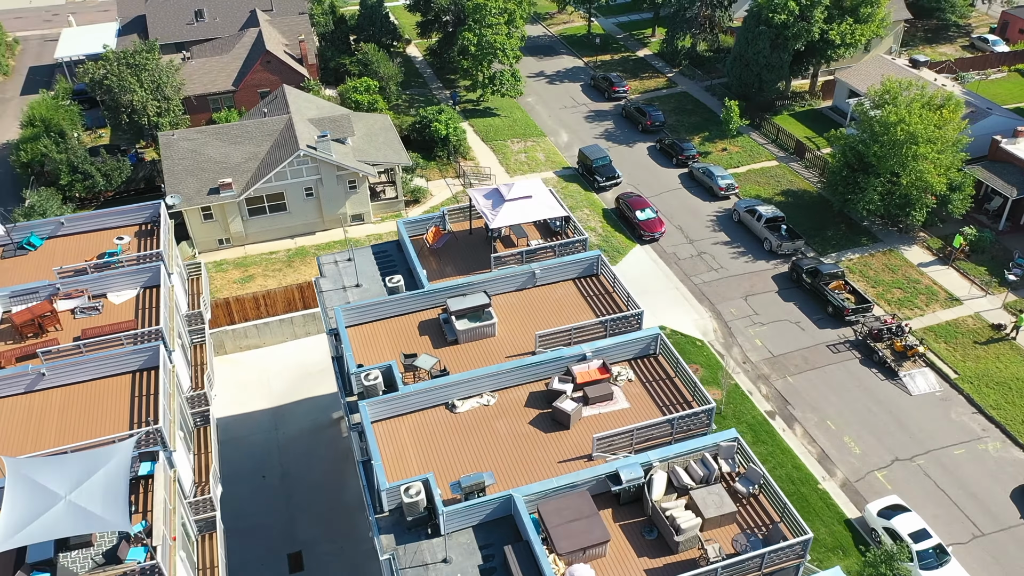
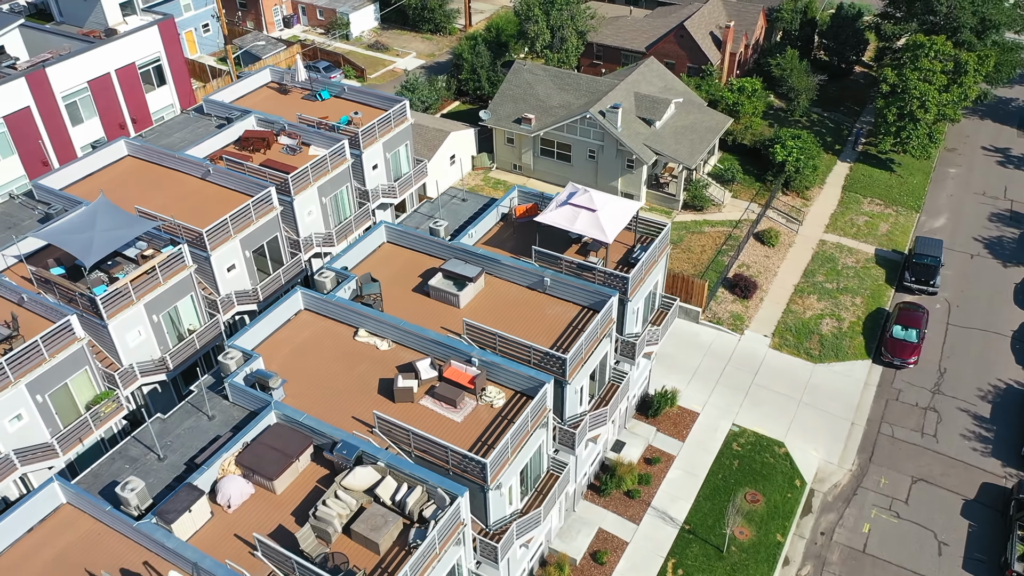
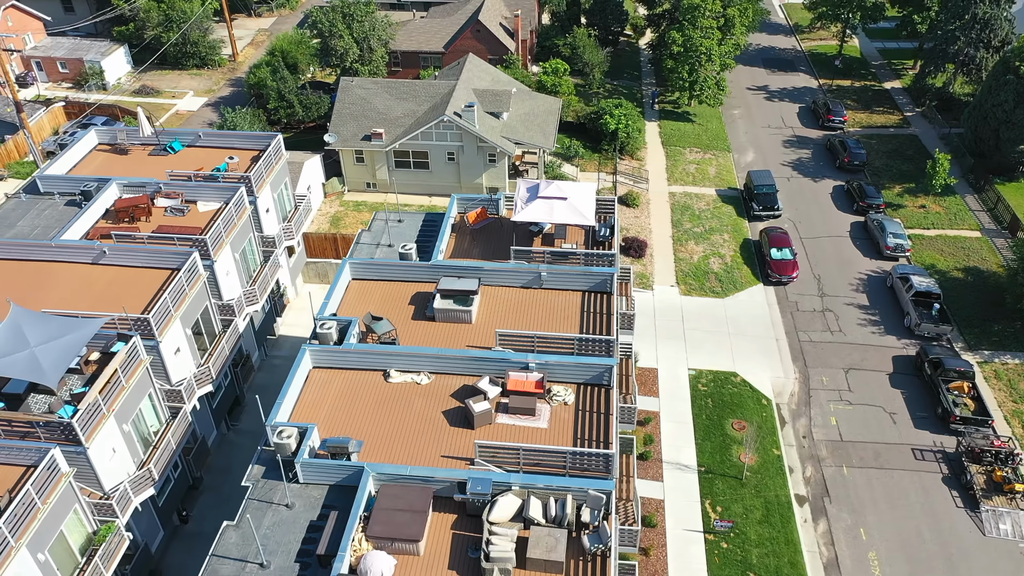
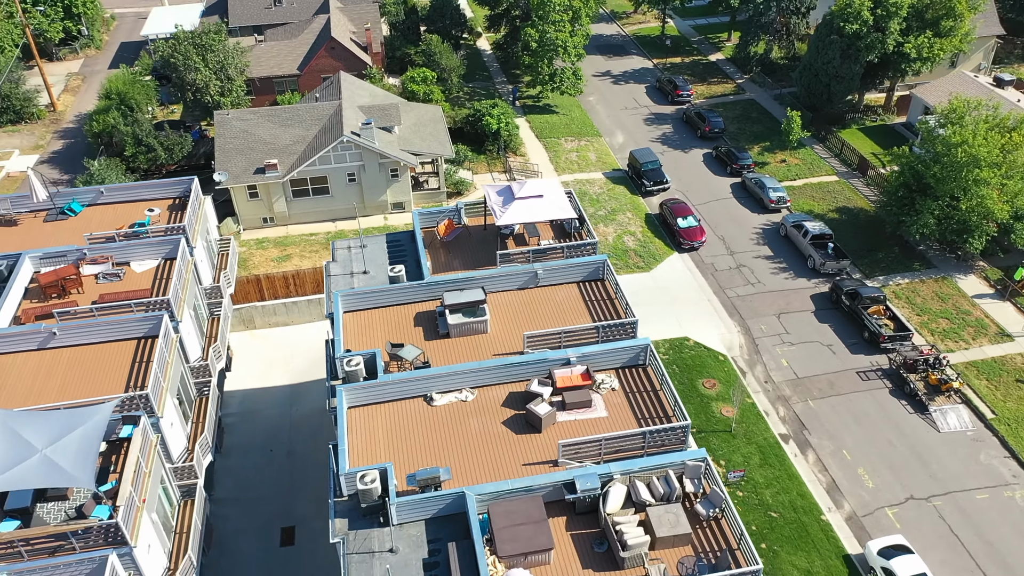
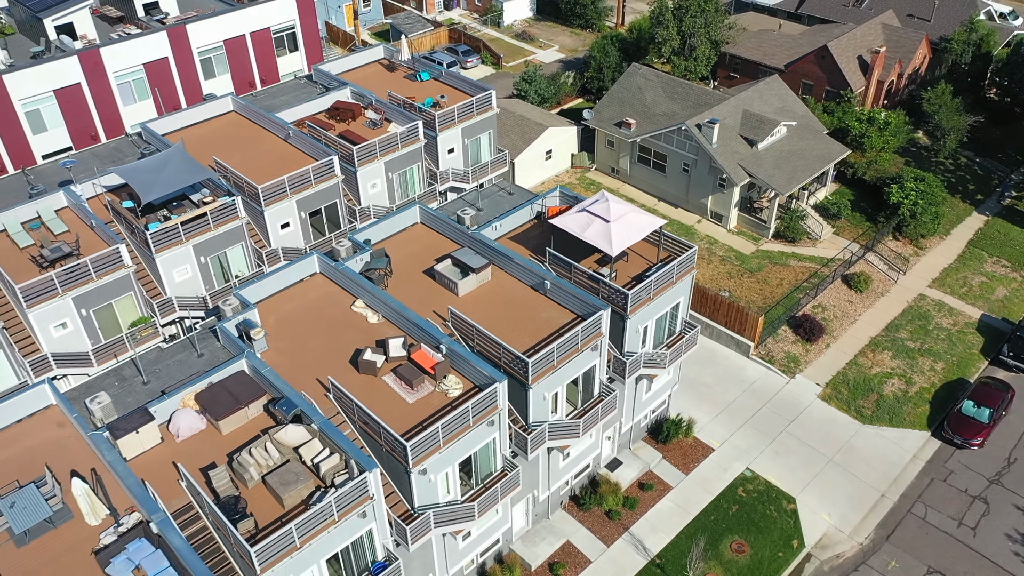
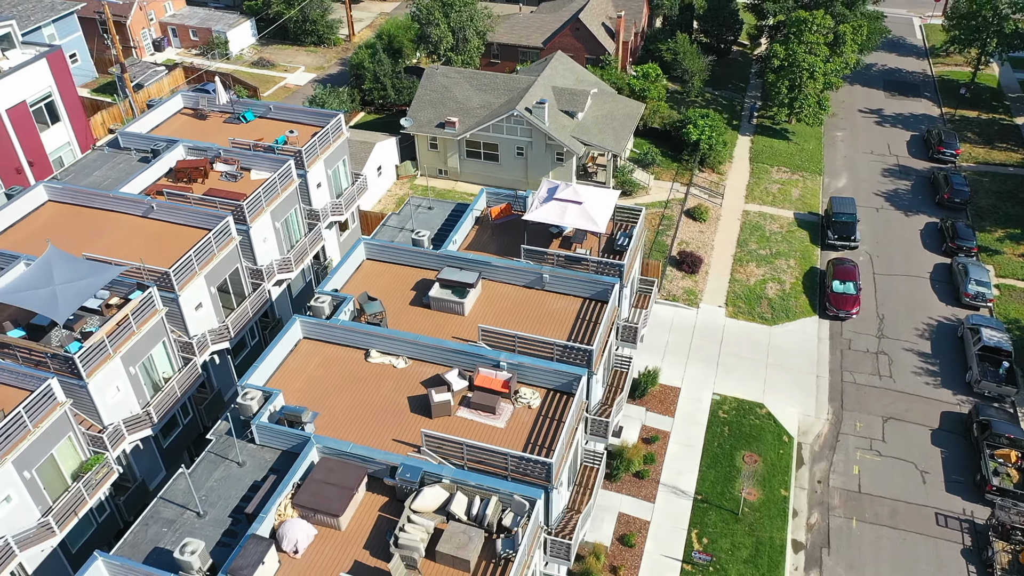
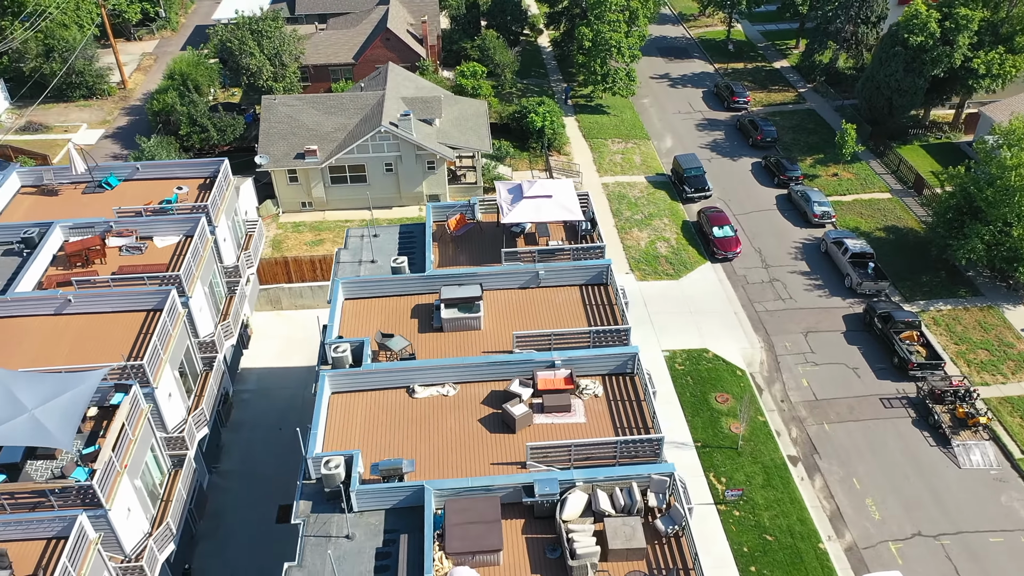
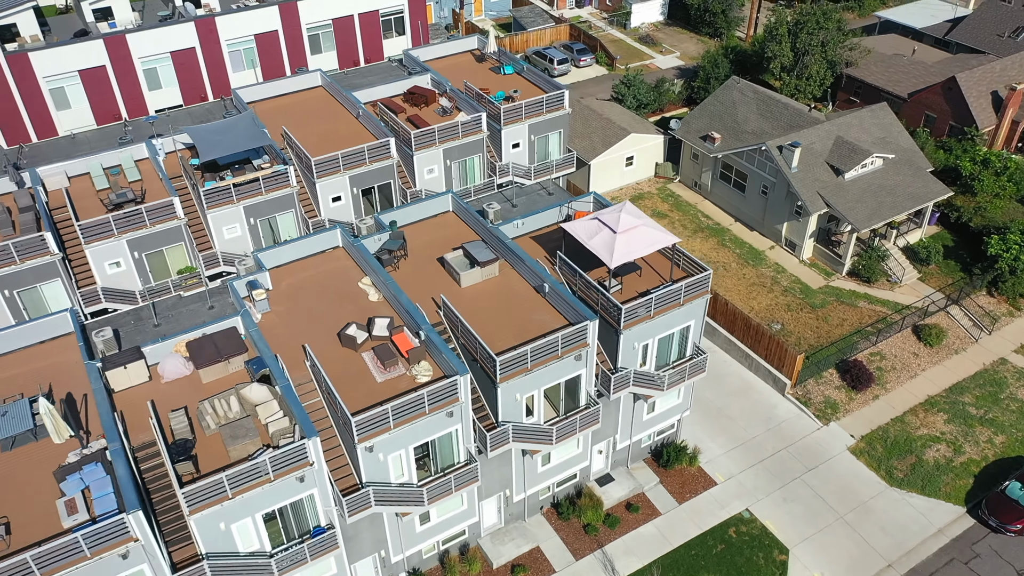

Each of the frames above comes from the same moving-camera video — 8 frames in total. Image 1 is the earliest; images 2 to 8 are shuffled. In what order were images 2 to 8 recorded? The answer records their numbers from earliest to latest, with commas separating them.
4, 7, 3, 6, 2, 5, 8
